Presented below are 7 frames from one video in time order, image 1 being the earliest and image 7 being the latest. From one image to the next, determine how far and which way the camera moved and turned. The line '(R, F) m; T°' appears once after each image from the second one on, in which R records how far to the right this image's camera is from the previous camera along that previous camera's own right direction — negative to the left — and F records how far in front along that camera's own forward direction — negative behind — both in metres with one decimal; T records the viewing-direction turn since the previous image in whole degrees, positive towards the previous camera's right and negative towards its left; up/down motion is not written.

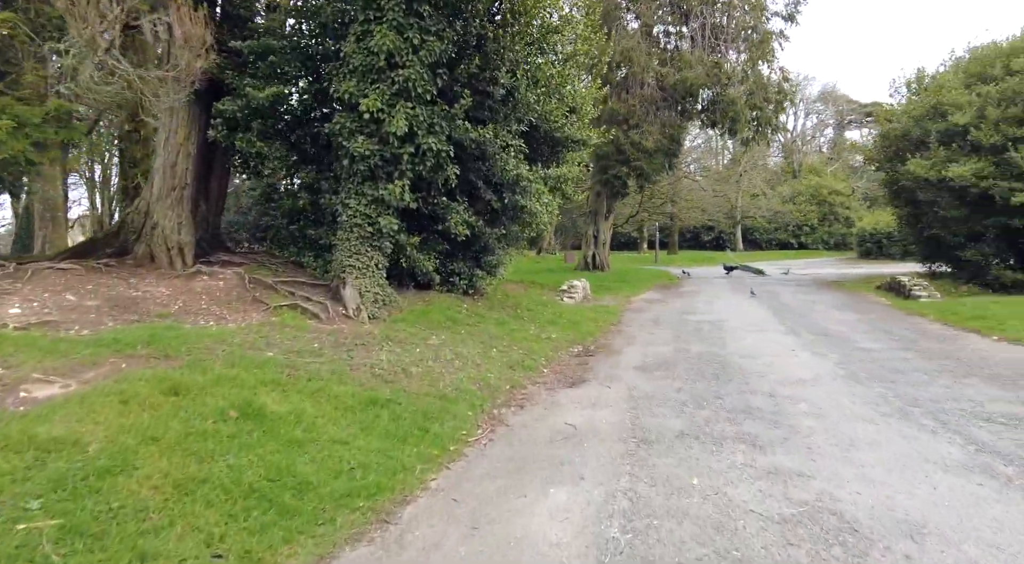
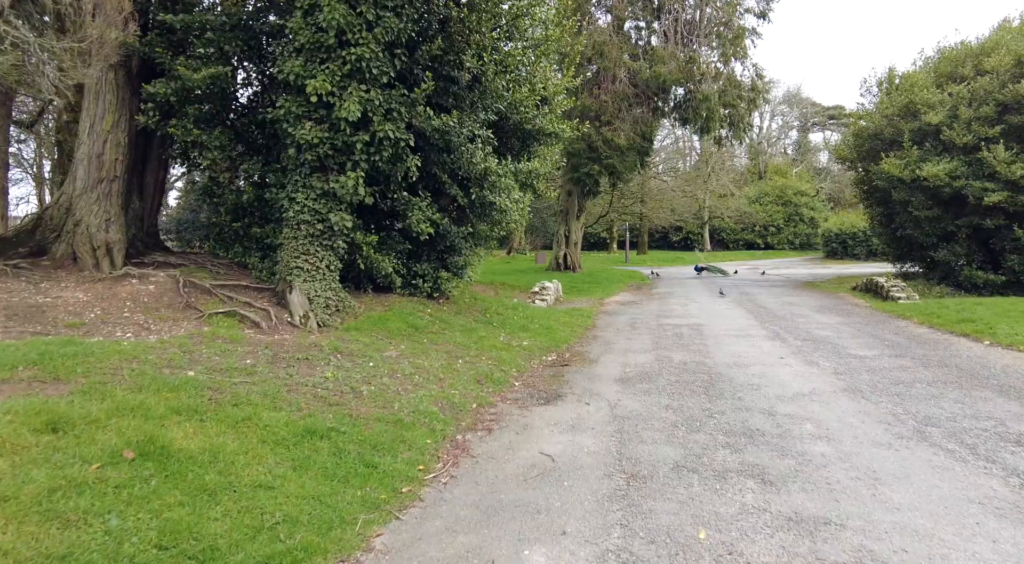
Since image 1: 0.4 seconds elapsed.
(0.0, +0.9) m; +3°
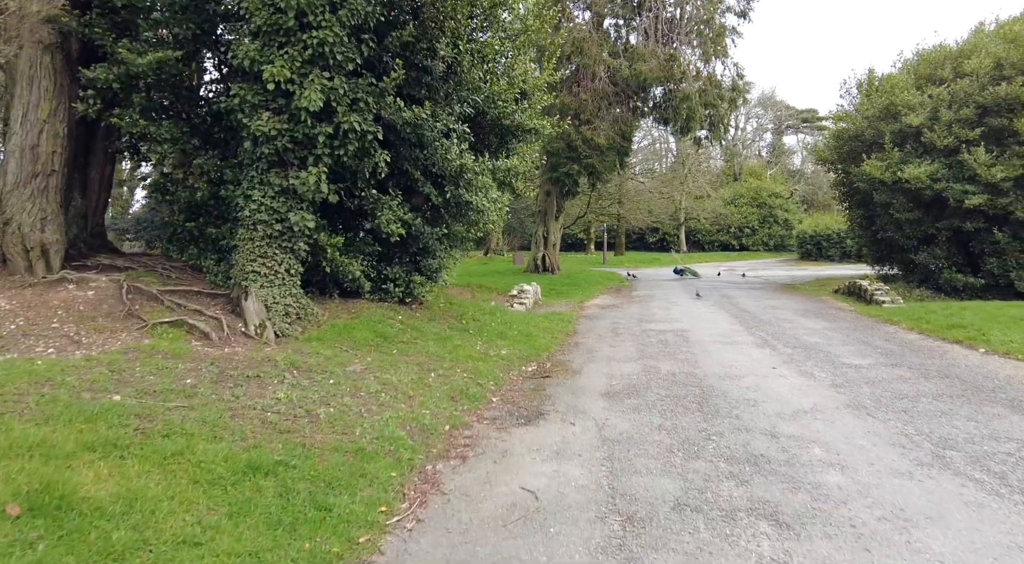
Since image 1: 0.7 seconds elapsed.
(0.0, +0.7) m; +2°
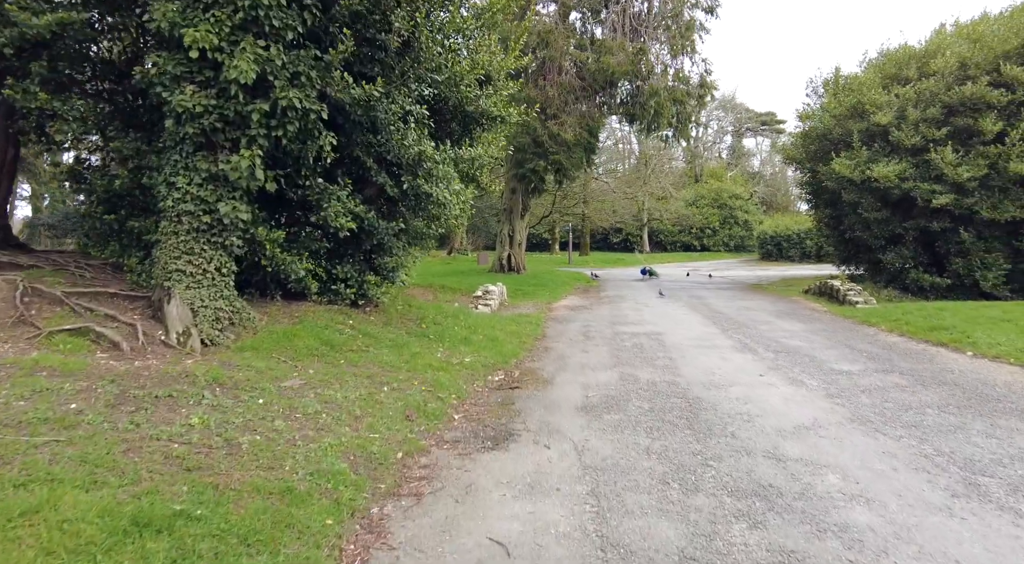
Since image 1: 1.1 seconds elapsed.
(0.0, +0.9) m; +3°
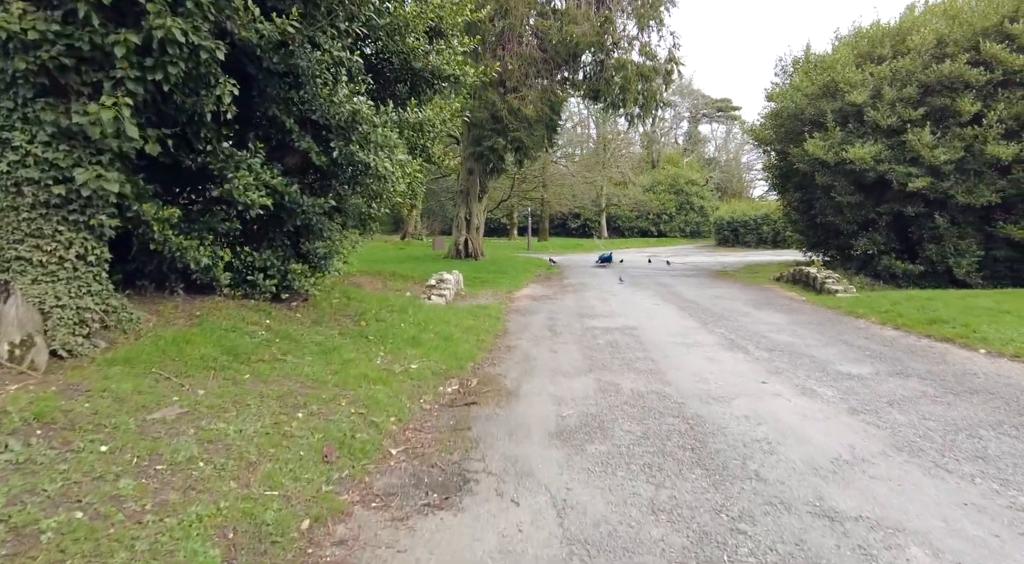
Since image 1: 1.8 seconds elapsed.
(0.0, +1.5) m; +4°
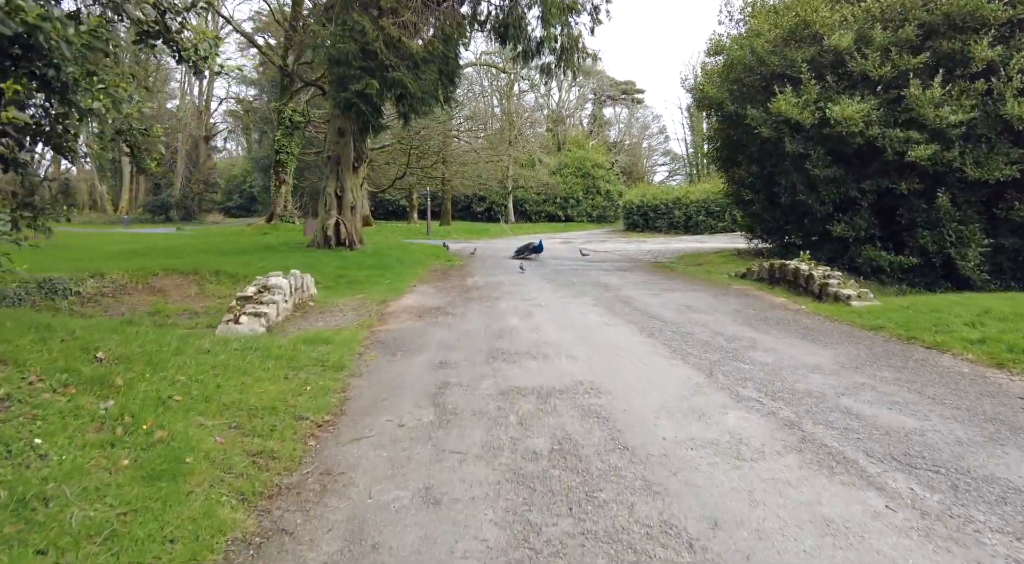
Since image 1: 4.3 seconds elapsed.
(+0.5, +5.5) m; +8°
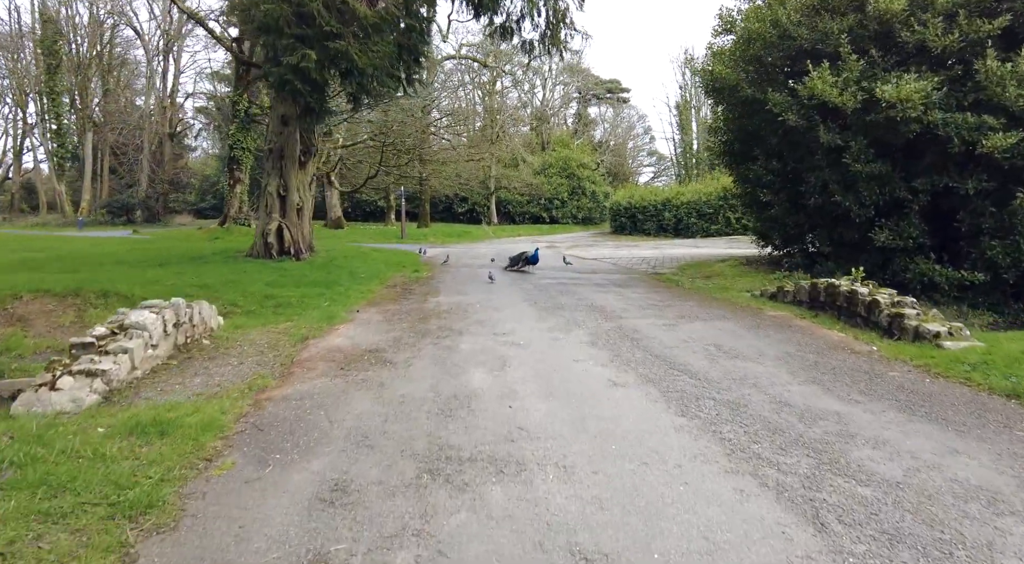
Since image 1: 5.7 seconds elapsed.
(+0.2, +3.1) m; +1°
